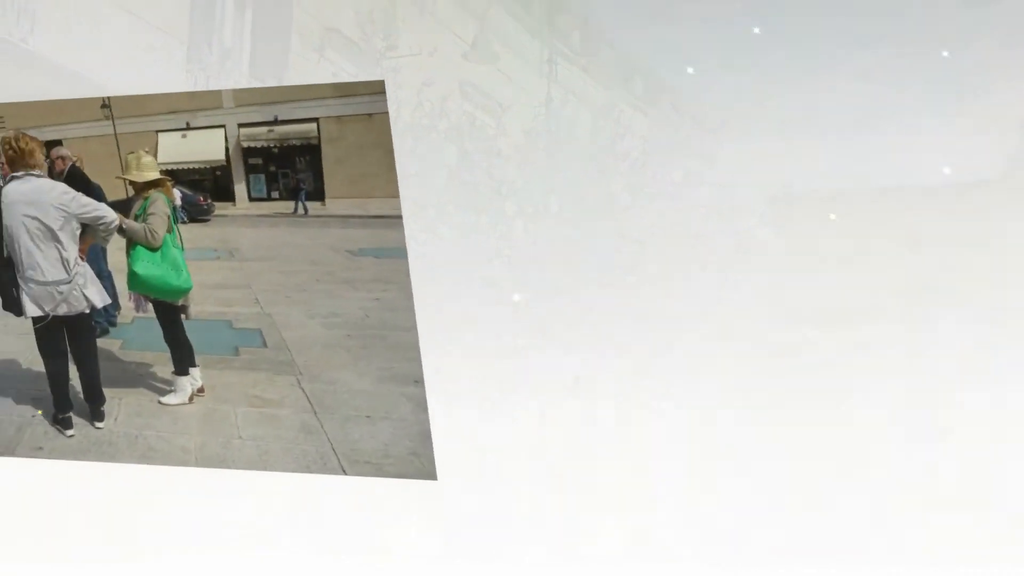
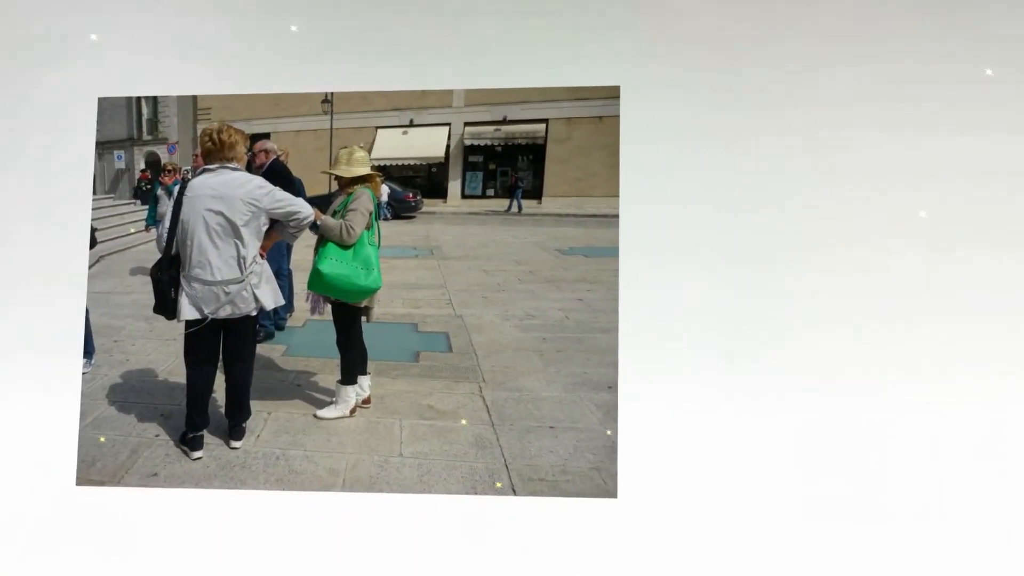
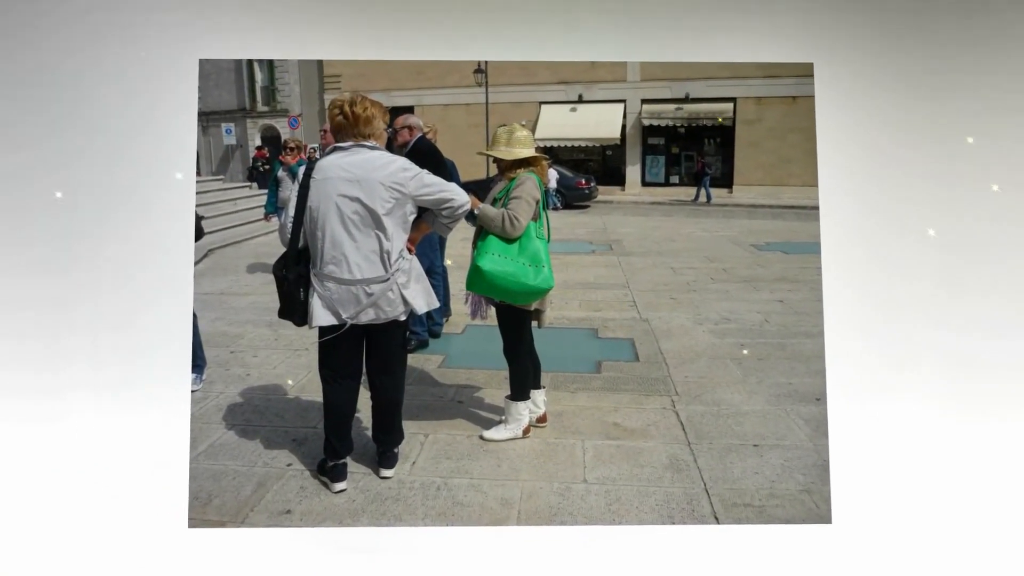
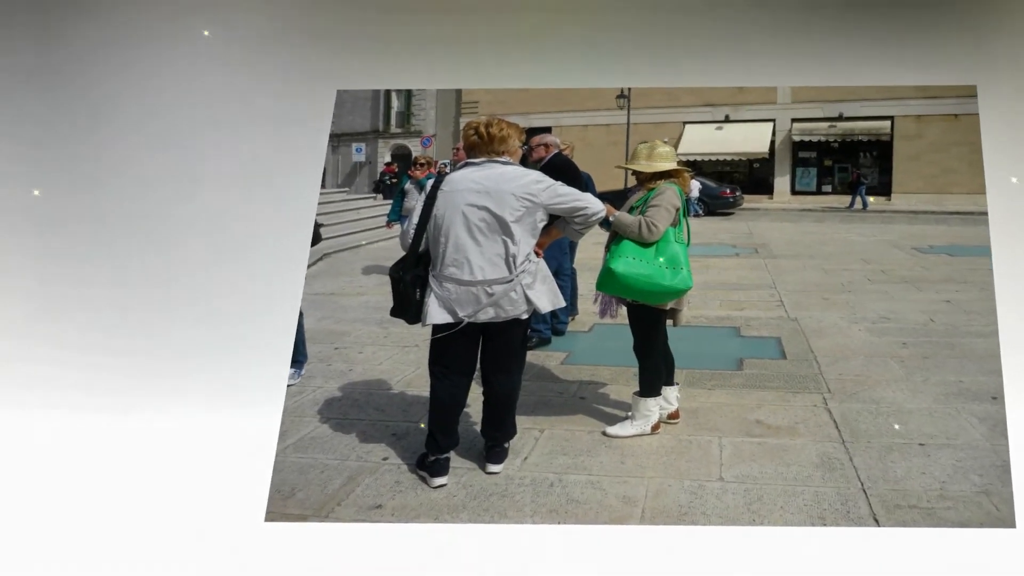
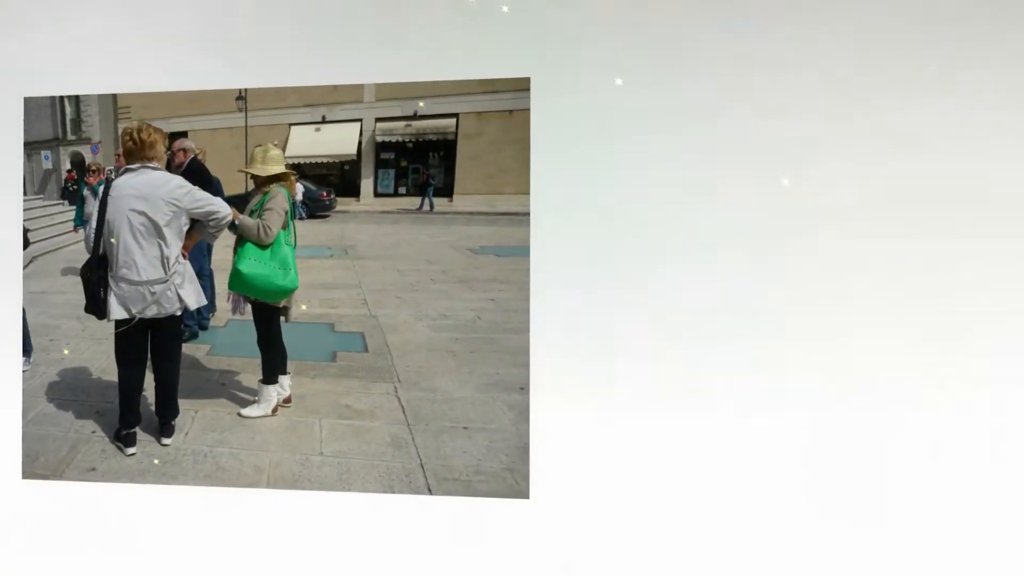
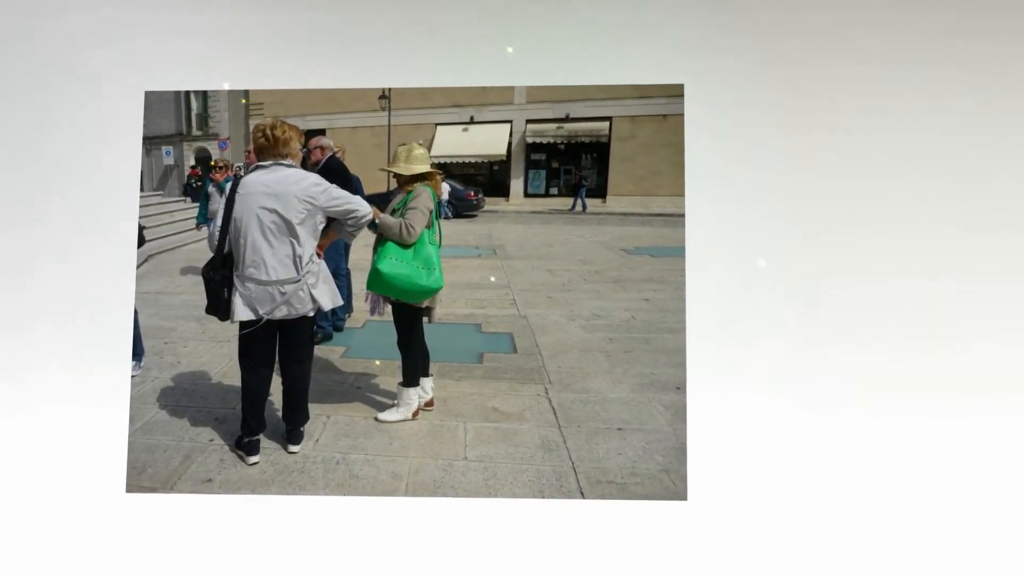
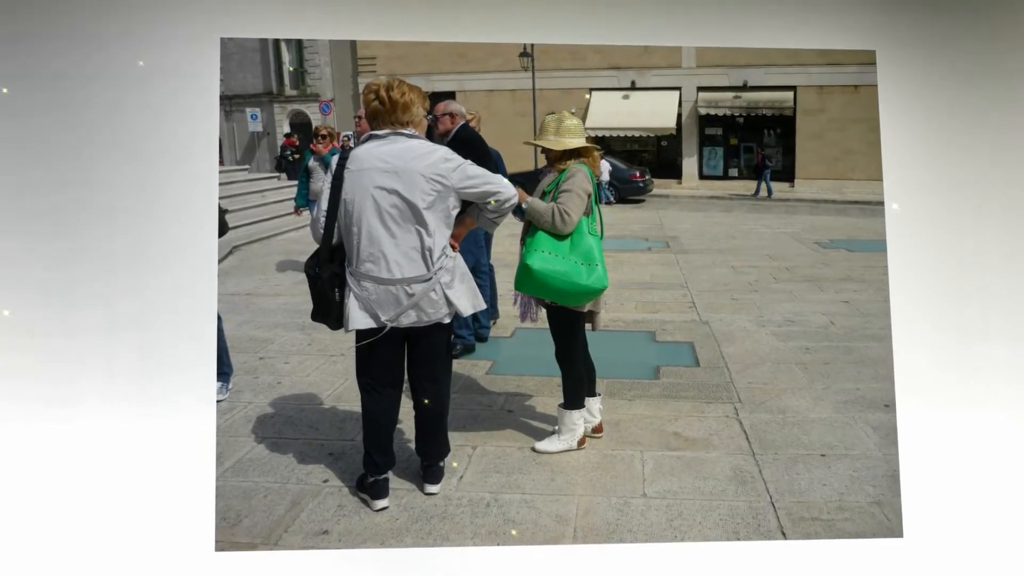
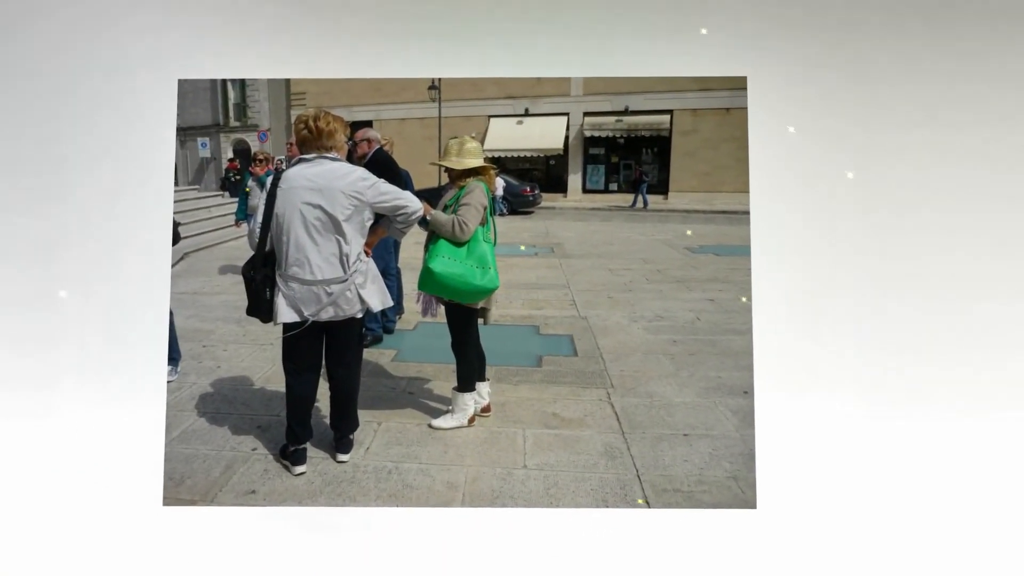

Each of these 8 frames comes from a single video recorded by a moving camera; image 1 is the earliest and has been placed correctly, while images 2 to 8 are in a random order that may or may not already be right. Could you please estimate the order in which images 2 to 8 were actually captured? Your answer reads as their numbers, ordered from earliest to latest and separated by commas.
5, 2, 6, 8, 3, 7, 4
